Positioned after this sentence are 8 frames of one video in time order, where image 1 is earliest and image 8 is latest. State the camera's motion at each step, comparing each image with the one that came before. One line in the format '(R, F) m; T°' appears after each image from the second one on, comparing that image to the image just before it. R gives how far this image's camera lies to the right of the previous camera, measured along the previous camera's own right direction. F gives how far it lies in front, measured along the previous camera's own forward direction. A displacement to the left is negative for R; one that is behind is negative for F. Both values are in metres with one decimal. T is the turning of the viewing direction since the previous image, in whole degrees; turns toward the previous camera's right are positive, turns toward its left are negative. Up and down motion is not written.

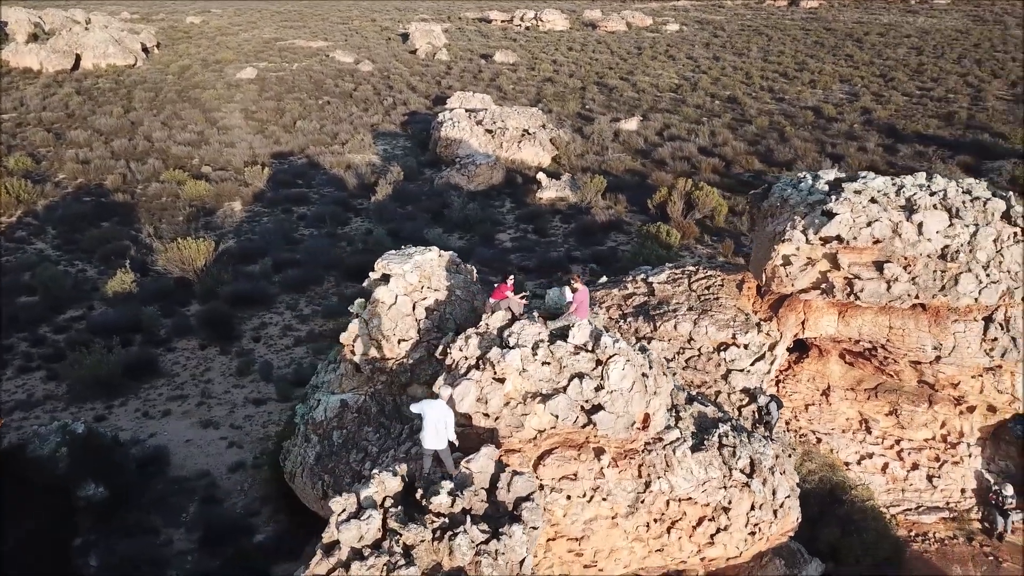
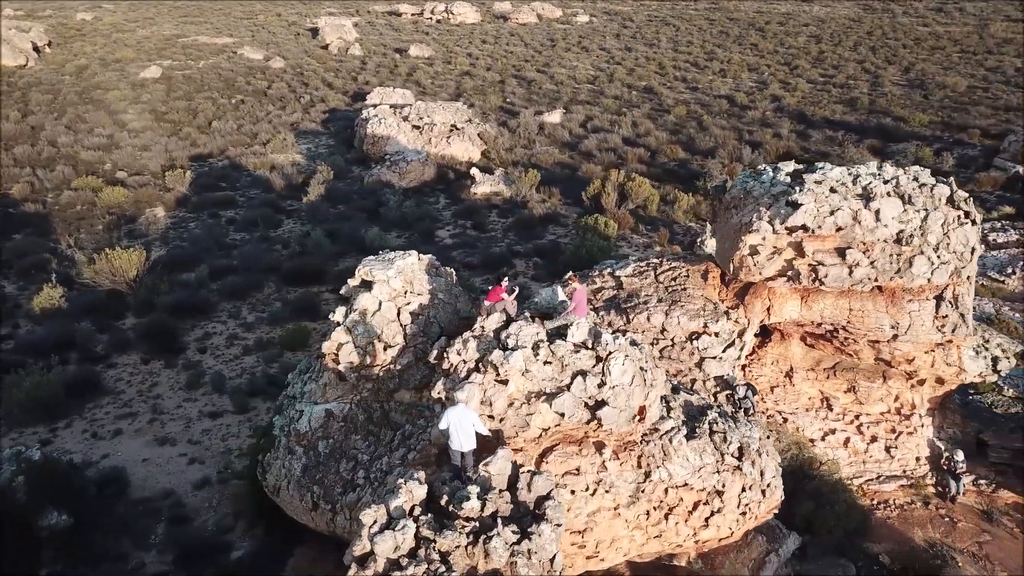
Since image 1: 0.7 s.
(-0.5, 0.0) m; +6°
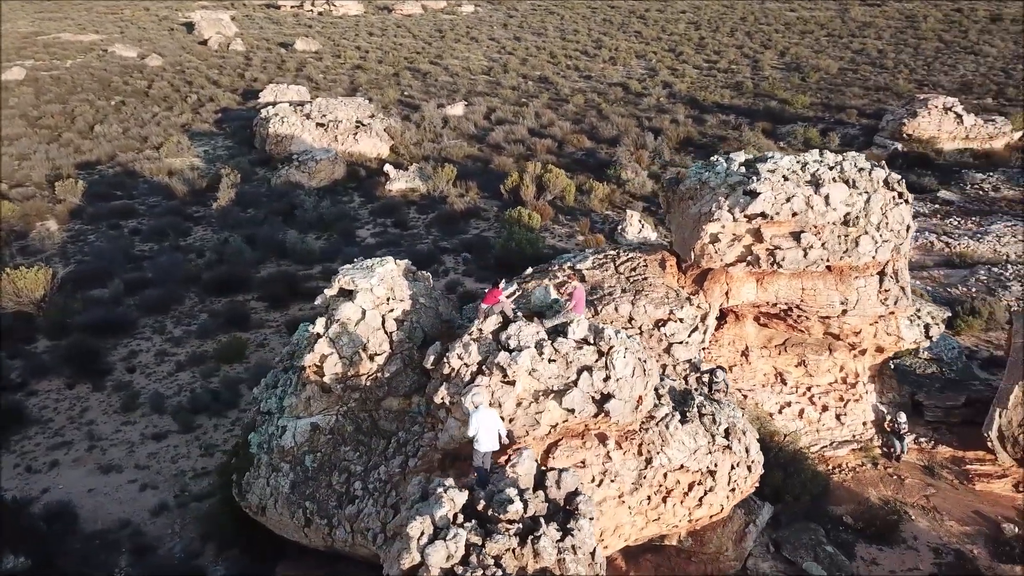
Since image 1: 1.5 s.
(-0.7, 0.0) m; +7°
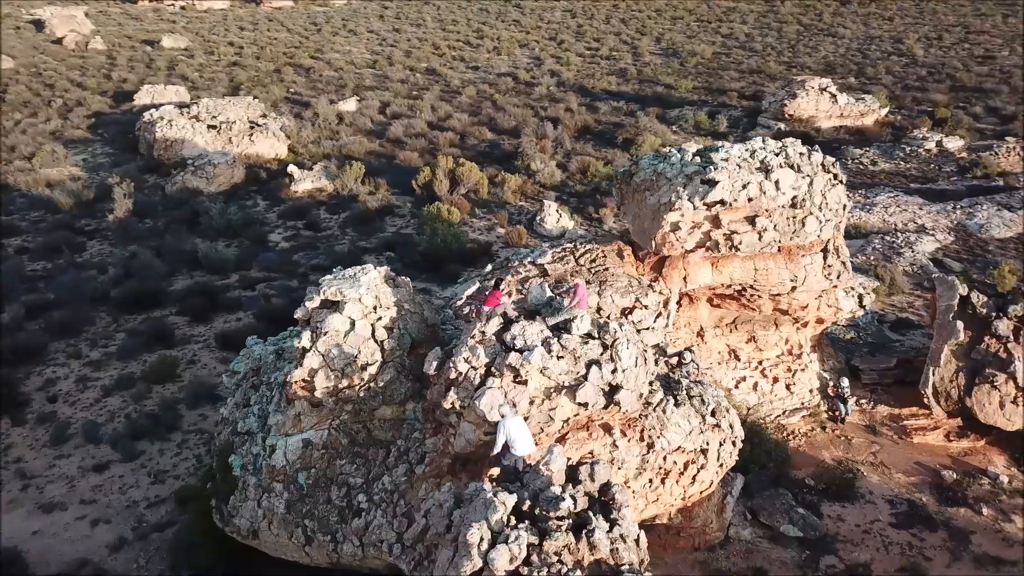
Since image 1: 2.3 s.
(-0.8, 0.0) m; +8°
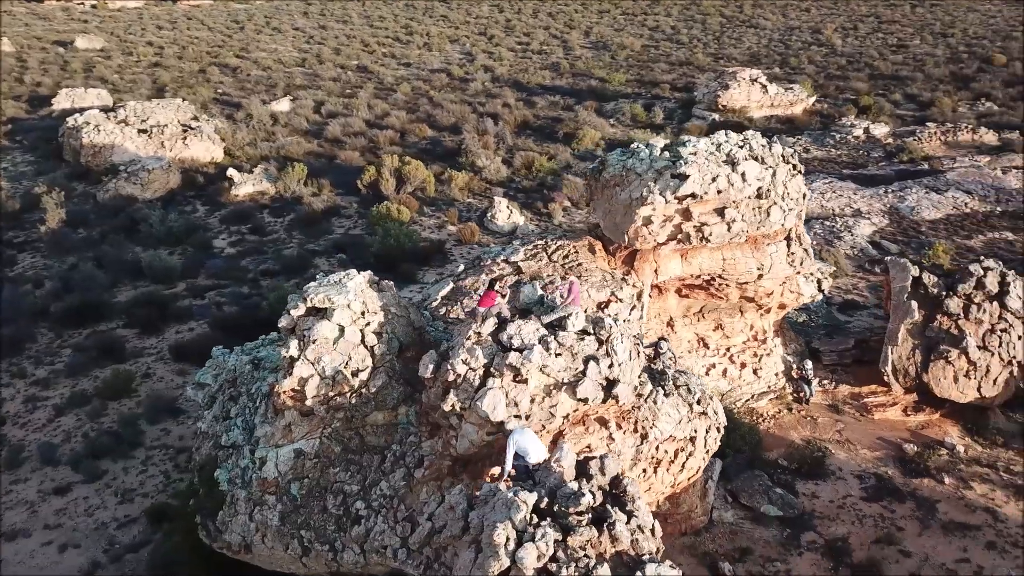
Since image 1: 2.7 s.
(-0.4, 0.0) m; +5°
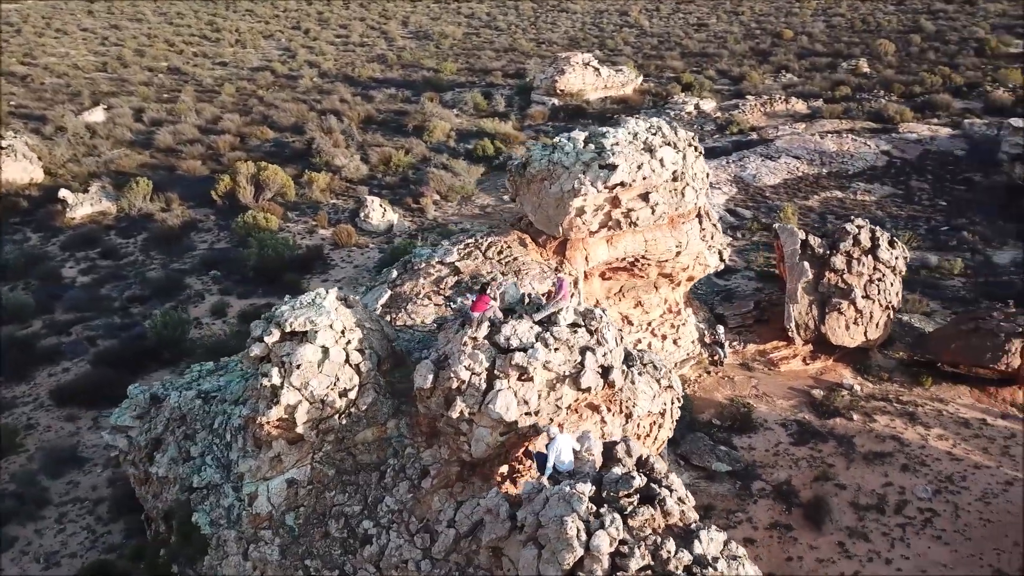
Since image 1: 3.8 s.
(-1.1, 0.0) m; +12°
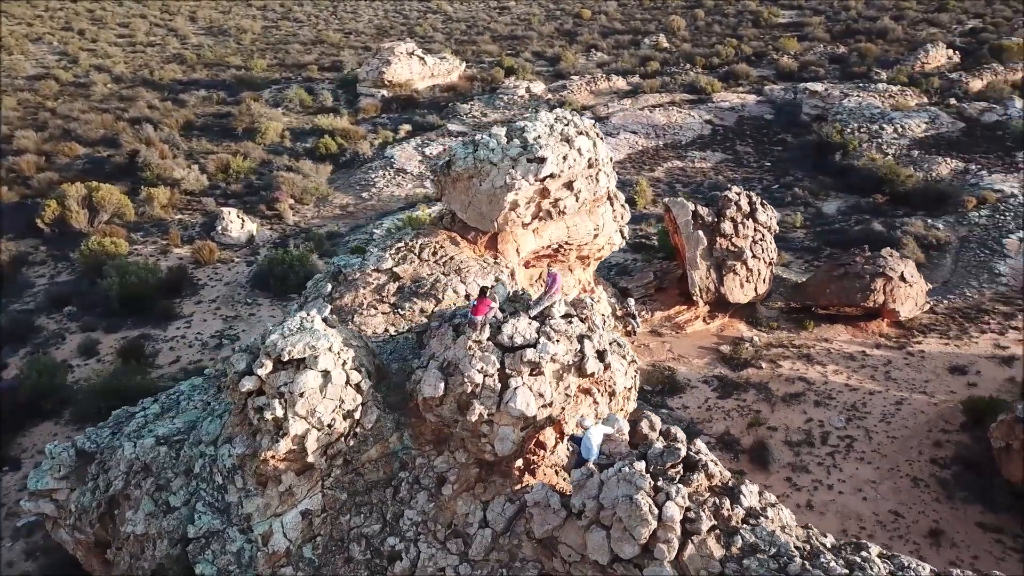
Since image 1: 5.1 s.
(-1.3, 0.0) m; +13°
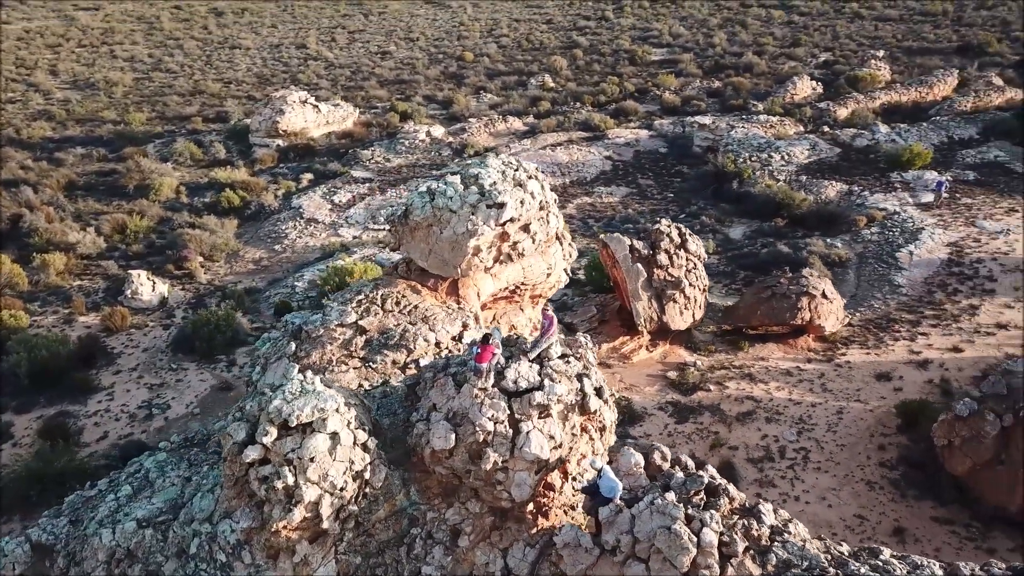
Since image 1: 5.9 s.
(-0.8, -0.1) m; +8°
